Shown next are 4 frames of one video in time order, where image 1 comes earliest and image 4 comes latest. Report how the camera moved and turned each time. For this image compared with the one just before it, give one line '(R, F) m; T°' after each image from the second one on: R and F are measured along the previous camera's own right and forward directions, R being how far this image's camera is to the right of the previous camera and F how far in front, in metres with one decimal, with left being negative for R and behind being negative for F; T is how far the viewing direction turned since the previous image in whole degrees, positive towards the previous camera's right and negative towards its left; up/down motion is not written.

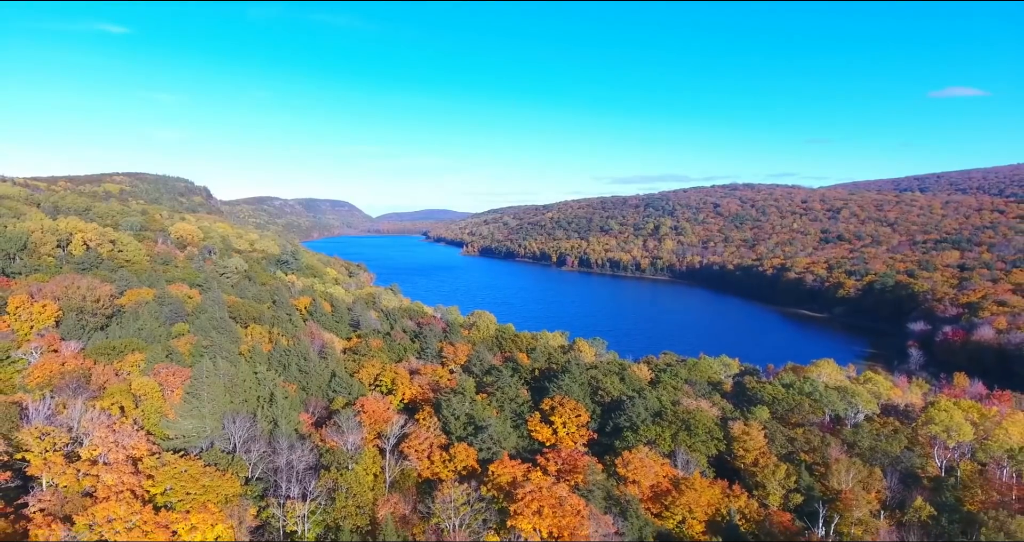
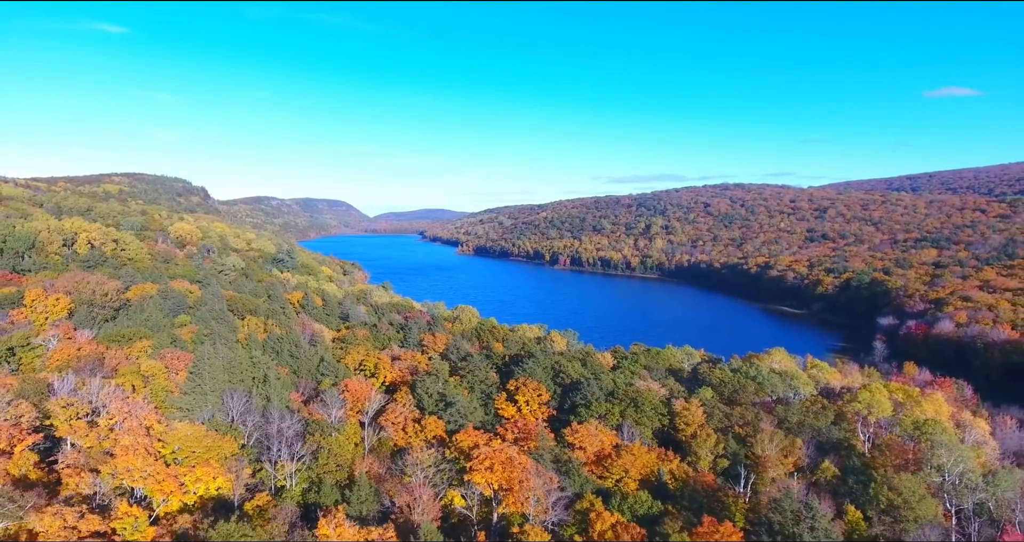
(+1.5, -2.8) m; 0°
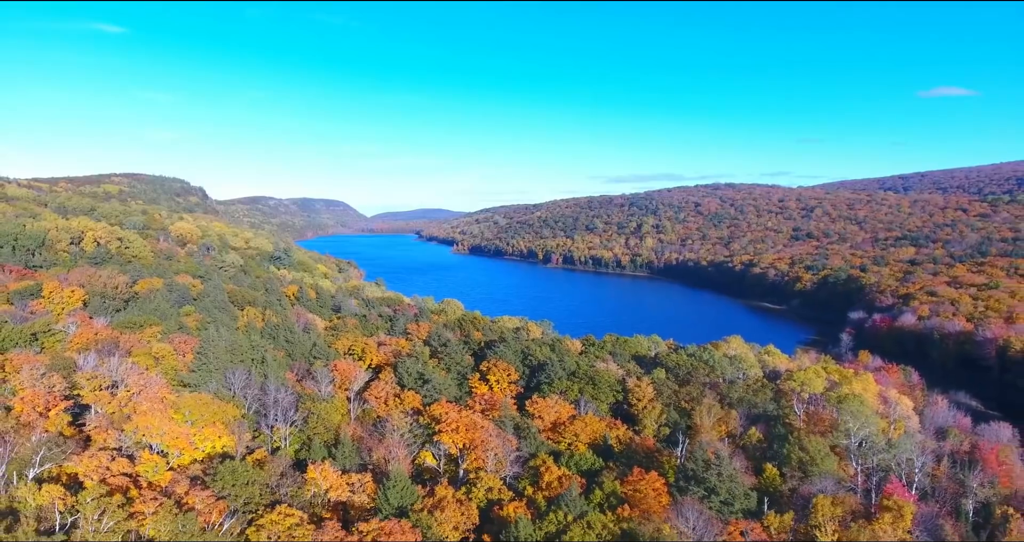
(+1.5, -3.1) m; 0°
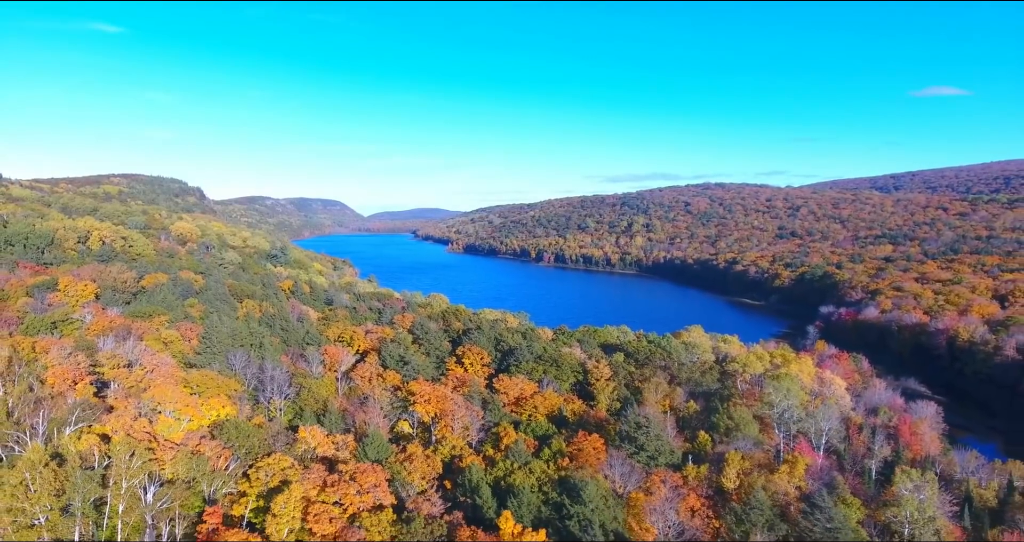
(+1.6, -3.3) m; 0°
